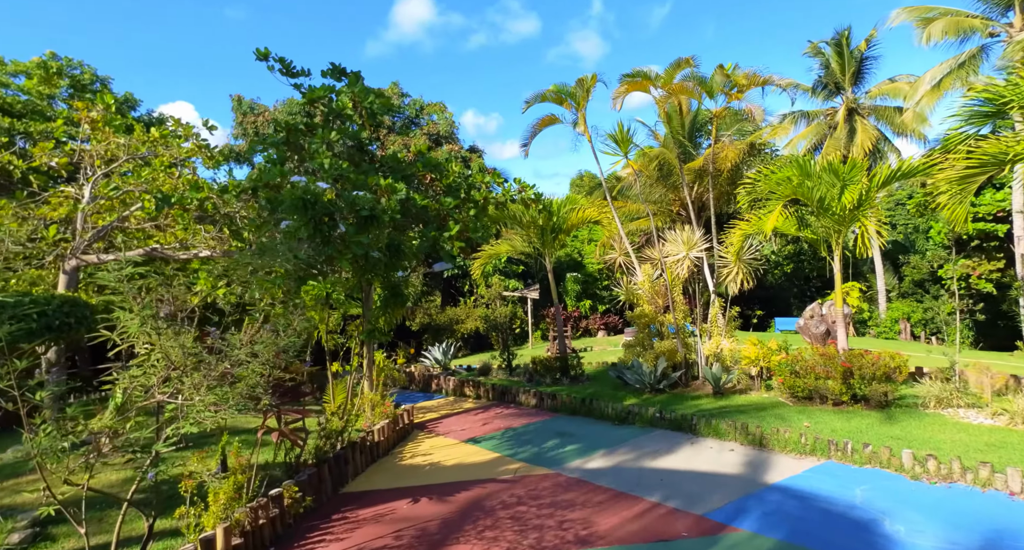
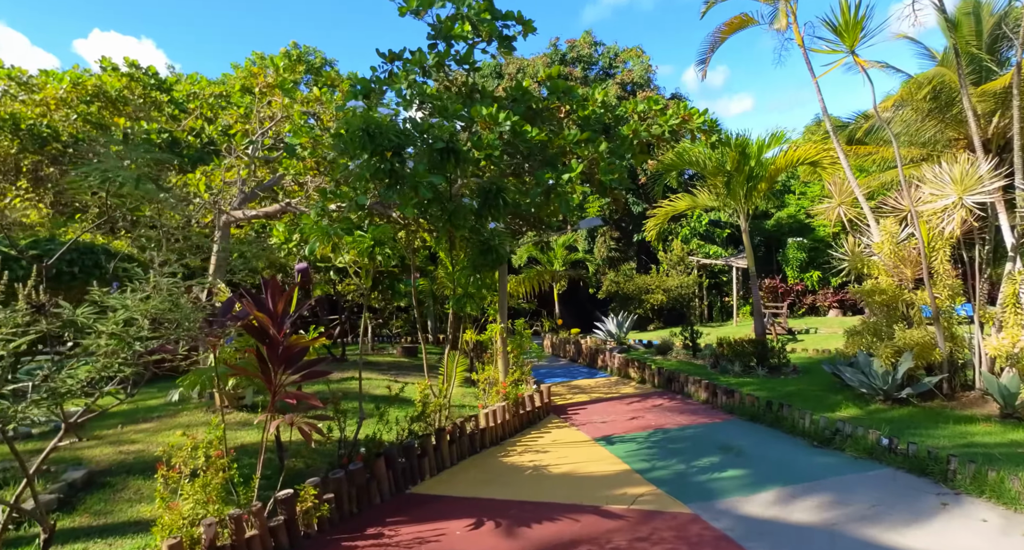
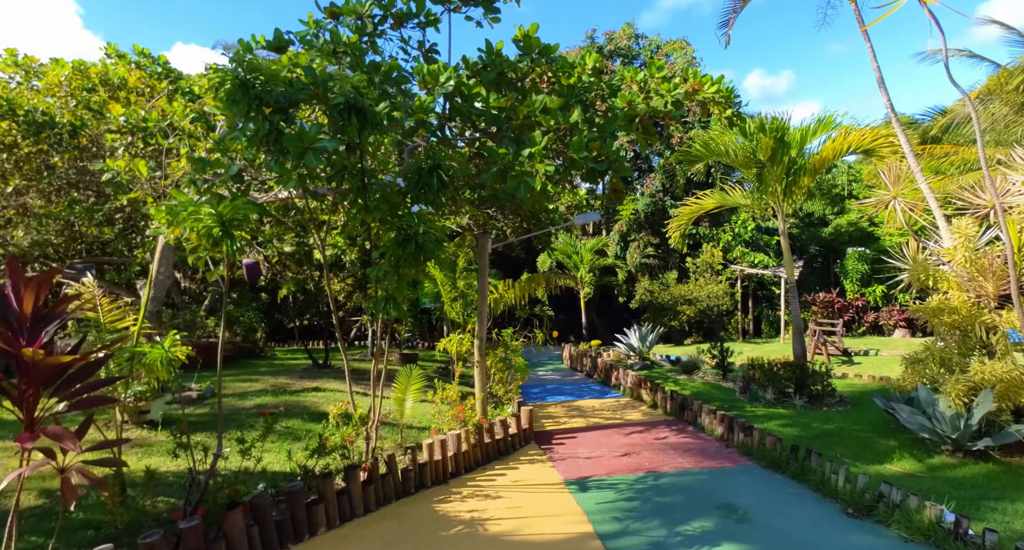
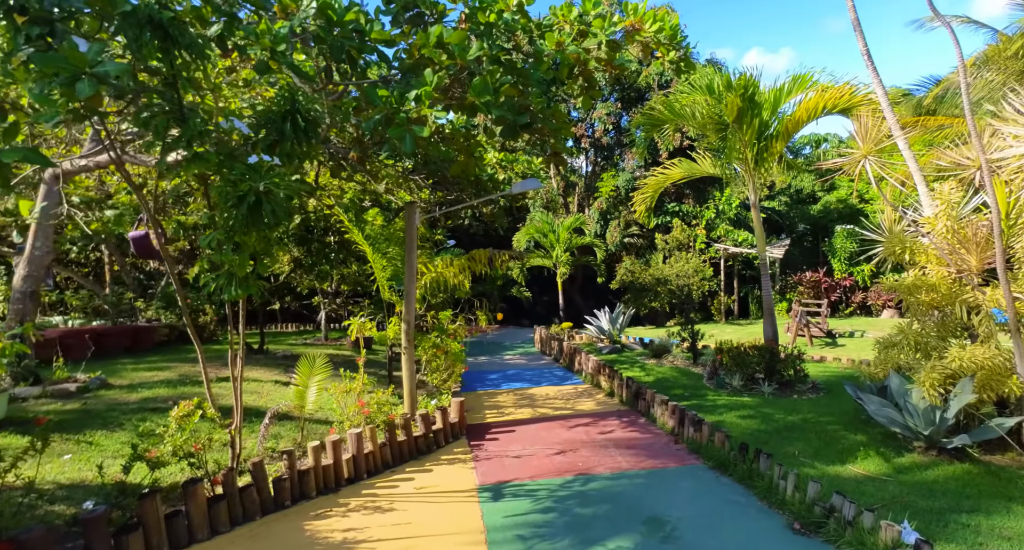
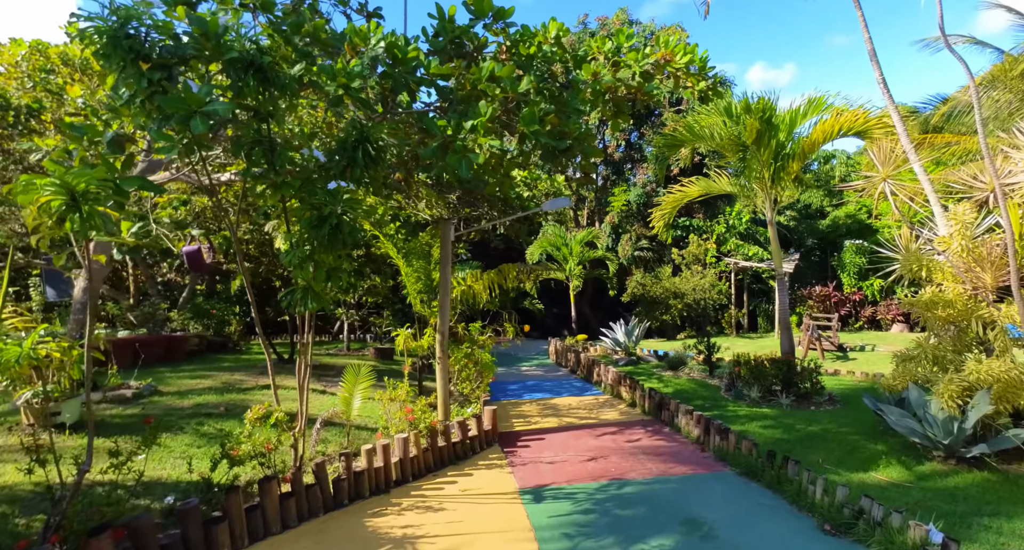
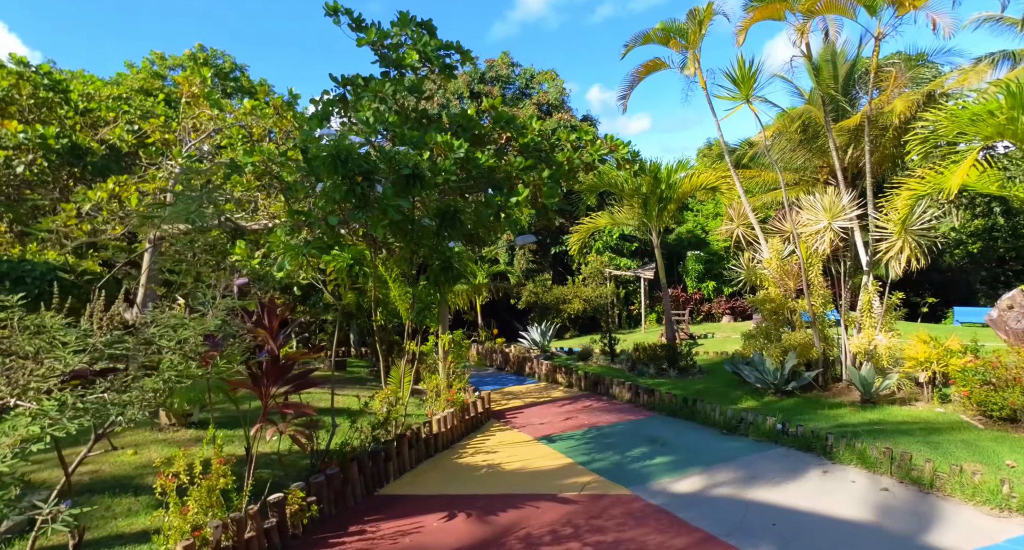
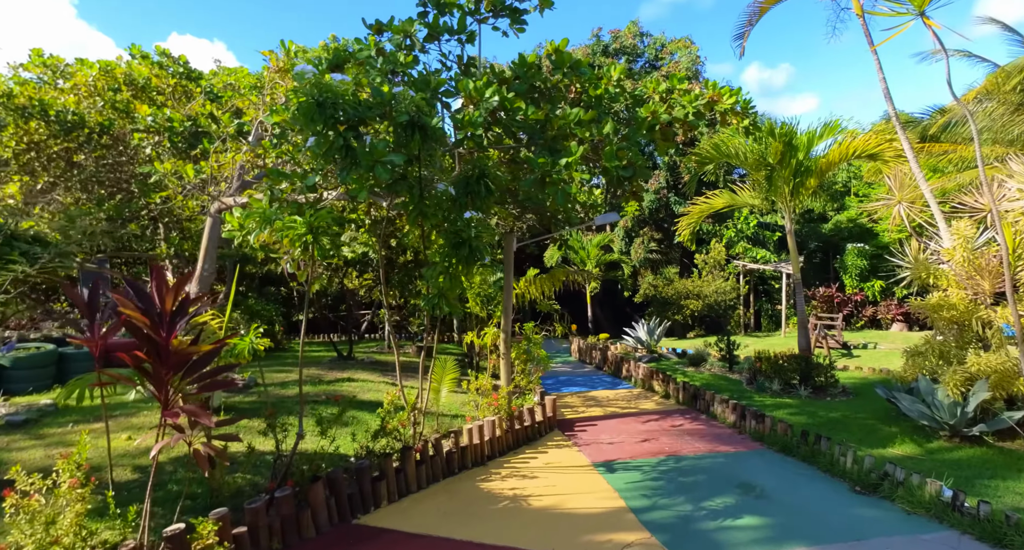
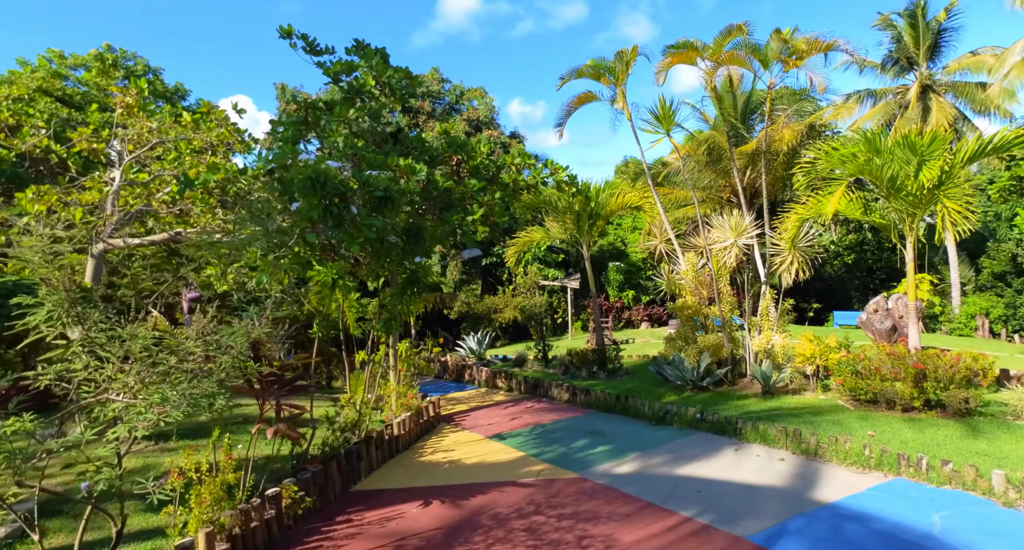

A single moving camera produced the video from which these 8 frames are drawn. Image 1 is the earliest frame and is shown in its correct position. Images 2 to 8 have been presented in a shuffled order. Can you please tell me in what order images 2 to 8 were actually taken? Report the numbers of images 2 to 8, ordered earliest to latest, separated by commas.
8, 6, 2, 7, 3, 5, 4
